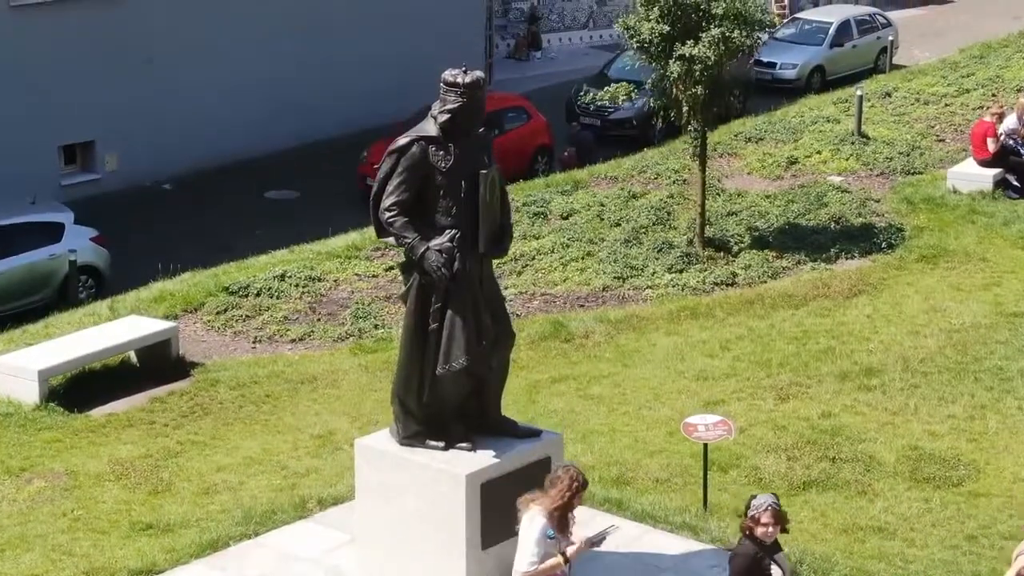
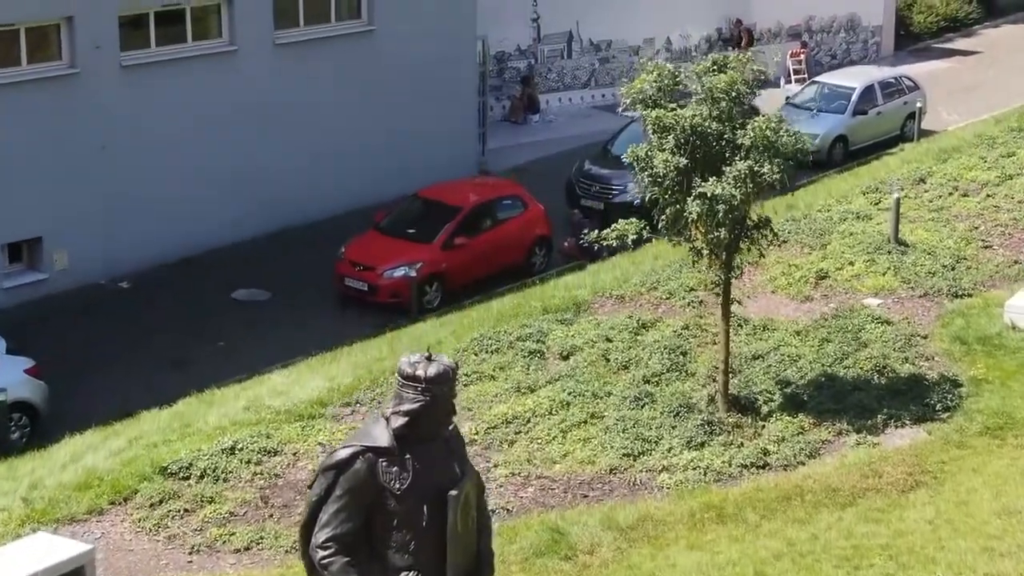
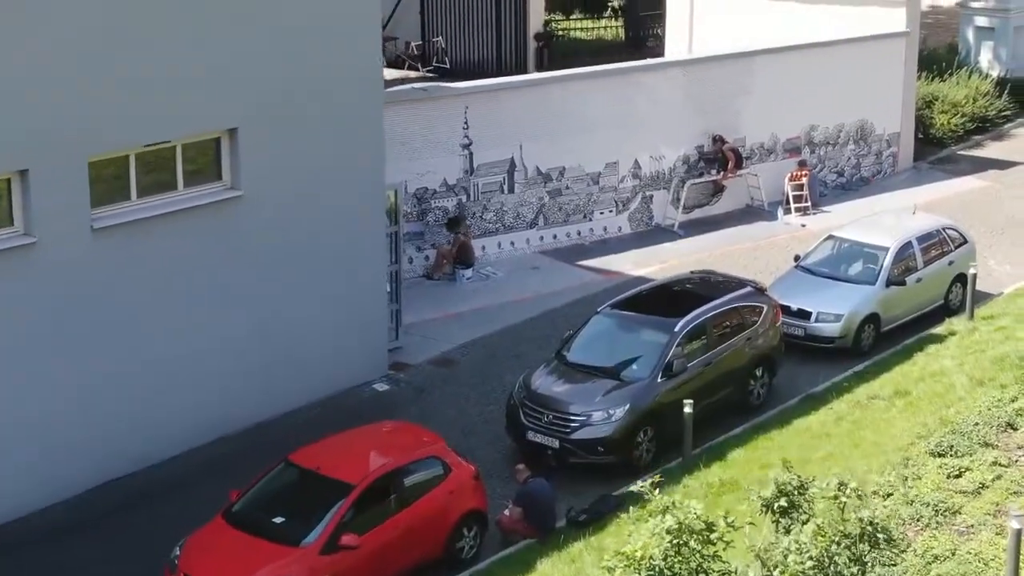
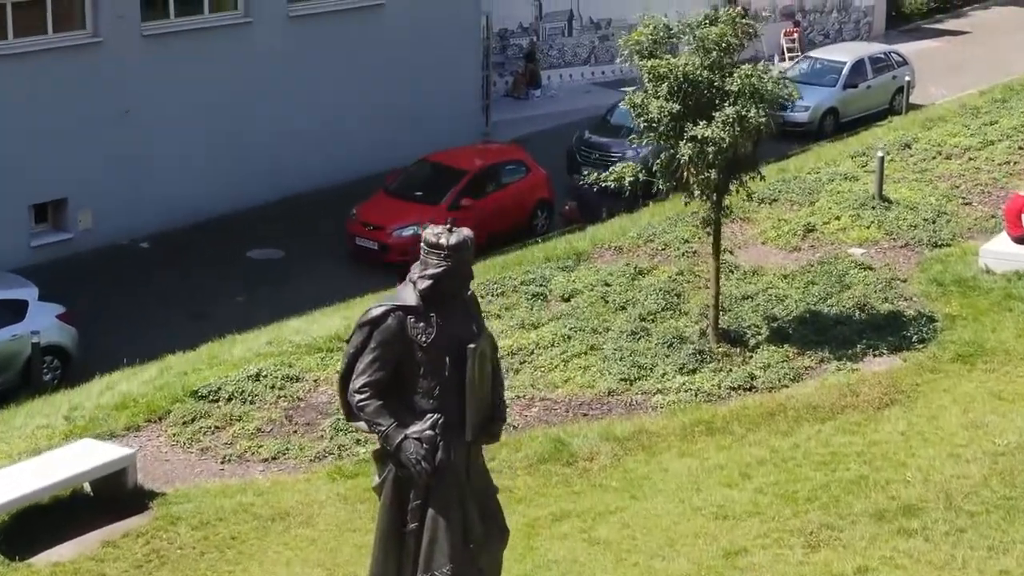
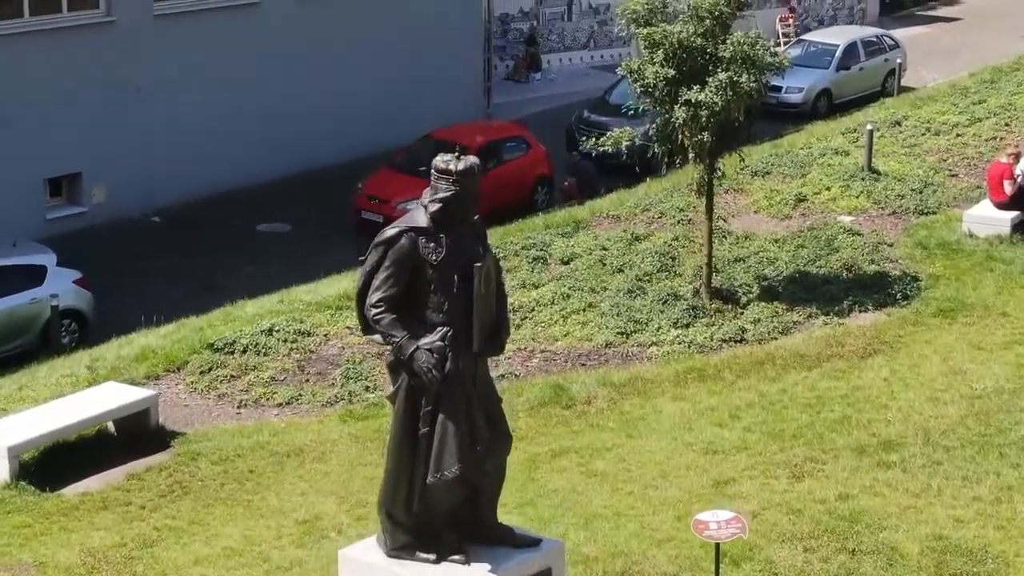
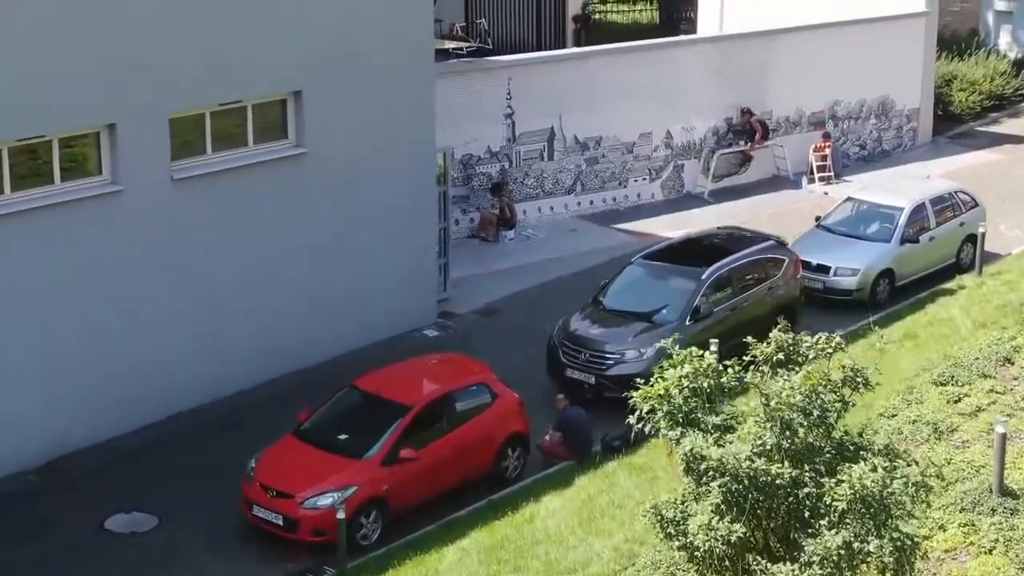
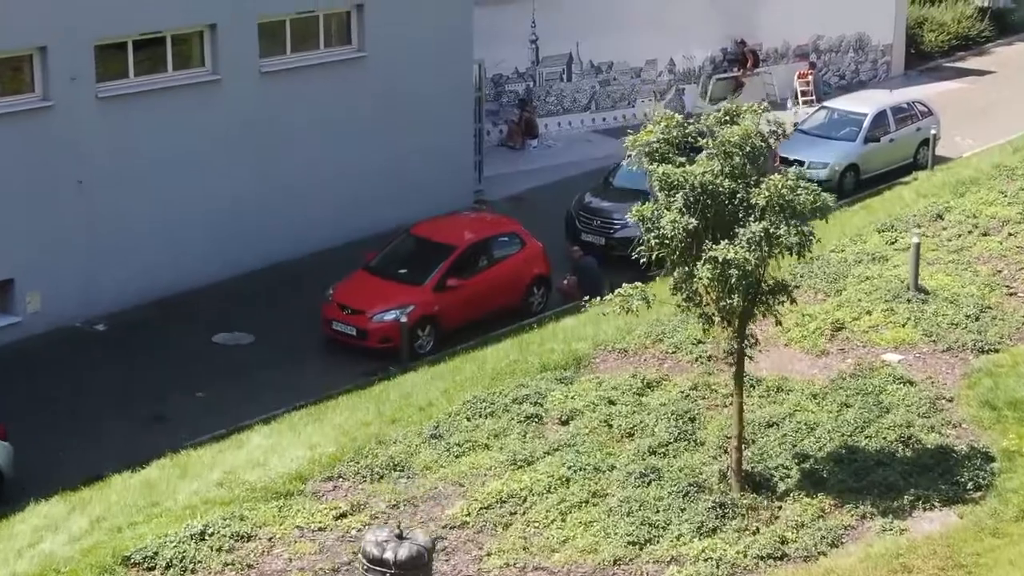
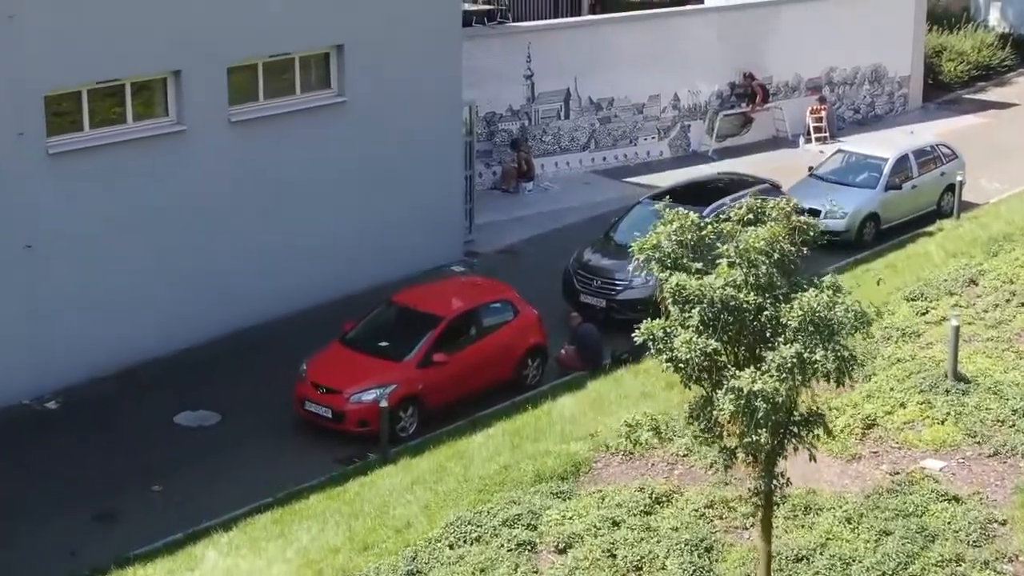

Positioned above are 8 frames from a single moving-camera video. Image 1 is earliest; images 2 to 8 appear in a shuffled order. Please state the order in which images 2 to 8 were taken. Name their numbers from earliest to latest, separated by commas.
5, 4, 2, 7, 8, 6, 3
